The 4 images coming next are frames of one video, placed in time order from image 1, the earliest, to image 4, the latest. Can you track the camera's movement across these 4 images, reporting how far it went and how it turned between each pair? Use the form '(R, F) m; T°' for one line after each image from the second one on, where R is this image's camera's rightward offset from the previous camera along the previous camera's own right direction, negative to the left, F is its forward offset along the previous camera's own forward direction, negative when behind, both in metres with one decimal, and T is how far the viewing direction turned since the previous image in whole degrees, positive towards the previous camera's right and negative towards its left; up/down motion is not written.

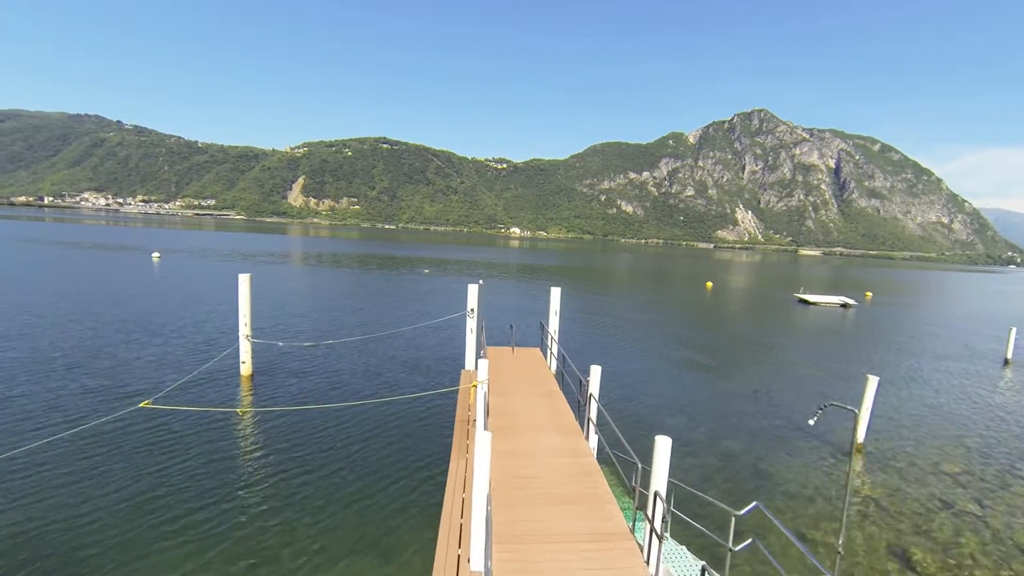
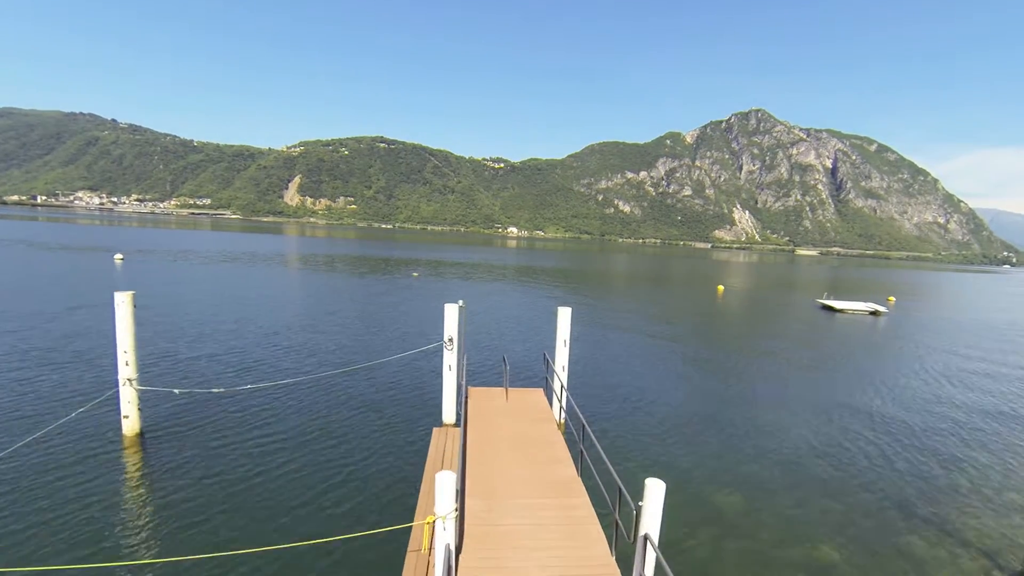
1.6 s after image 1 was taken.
(0.0, +1.6) m; 0°
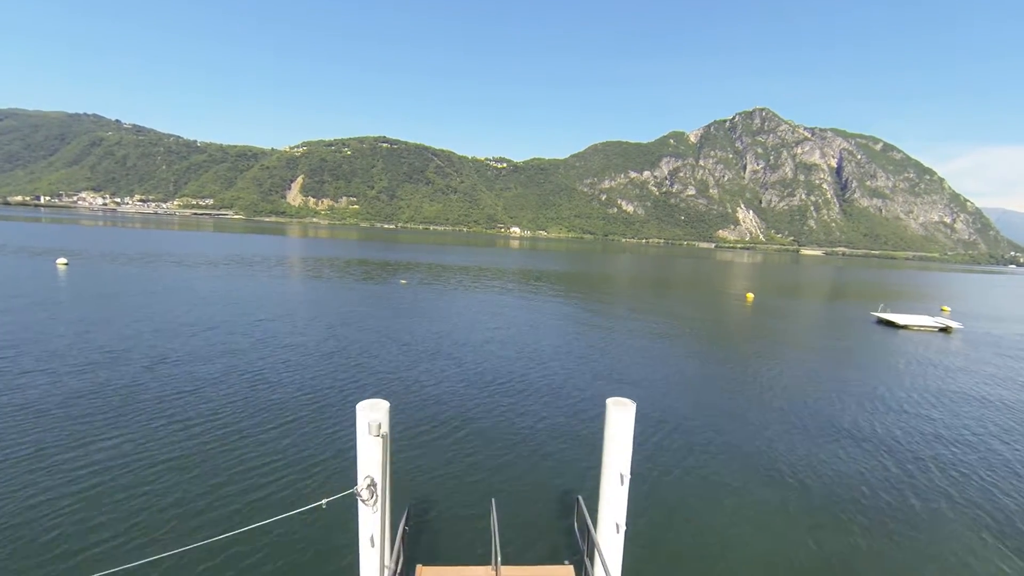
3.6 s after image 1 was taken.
(0.0, +1.8) m; 0°
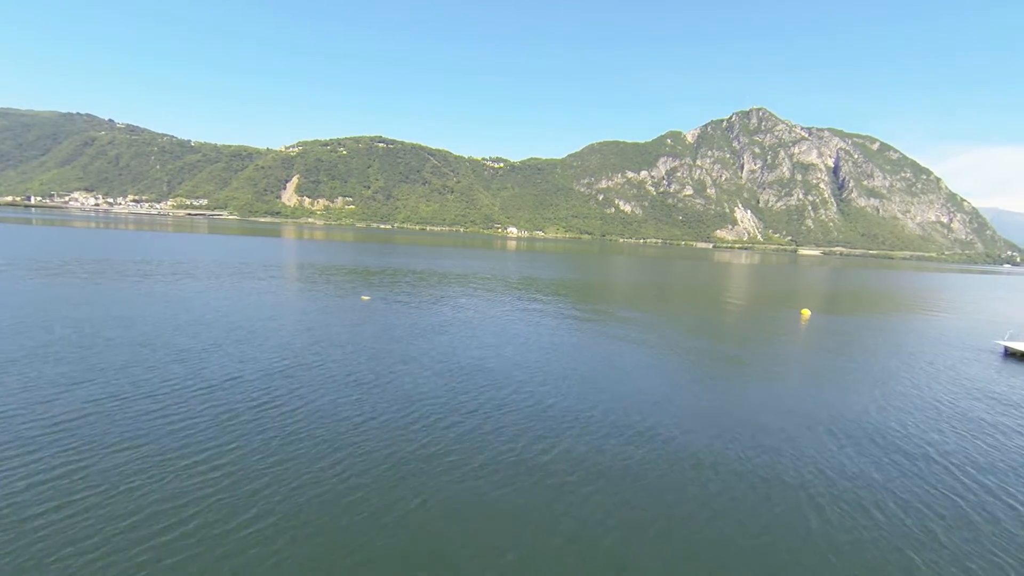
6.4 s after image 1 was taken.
(-0.5, +3.1) m; 0°
